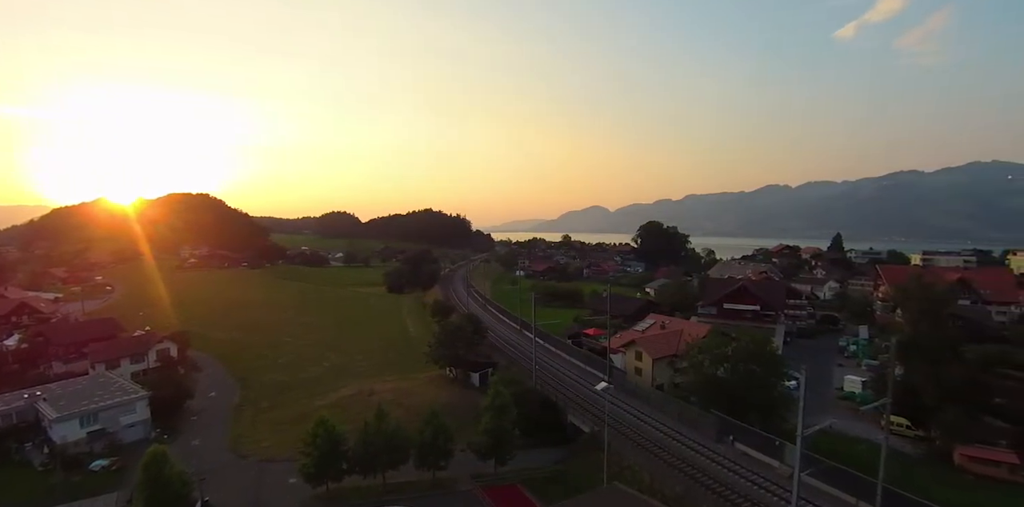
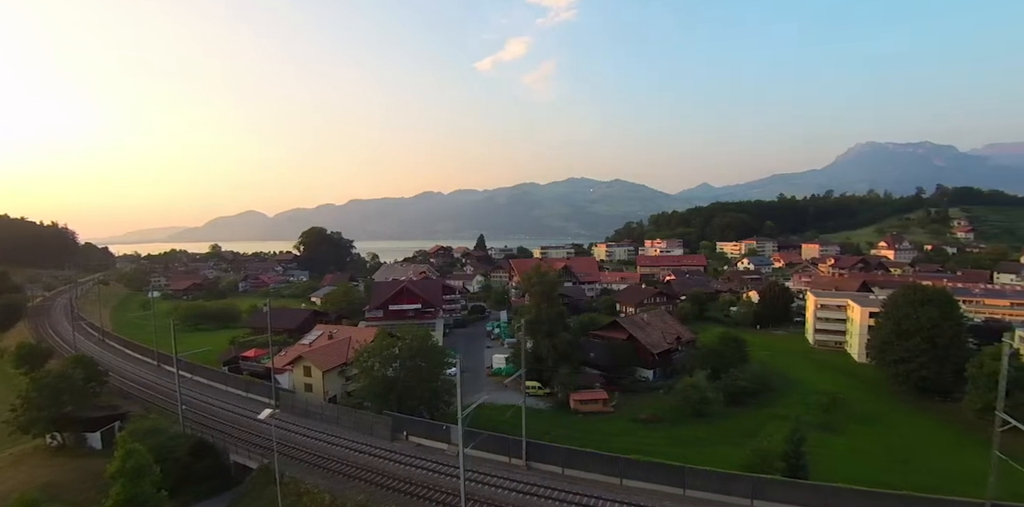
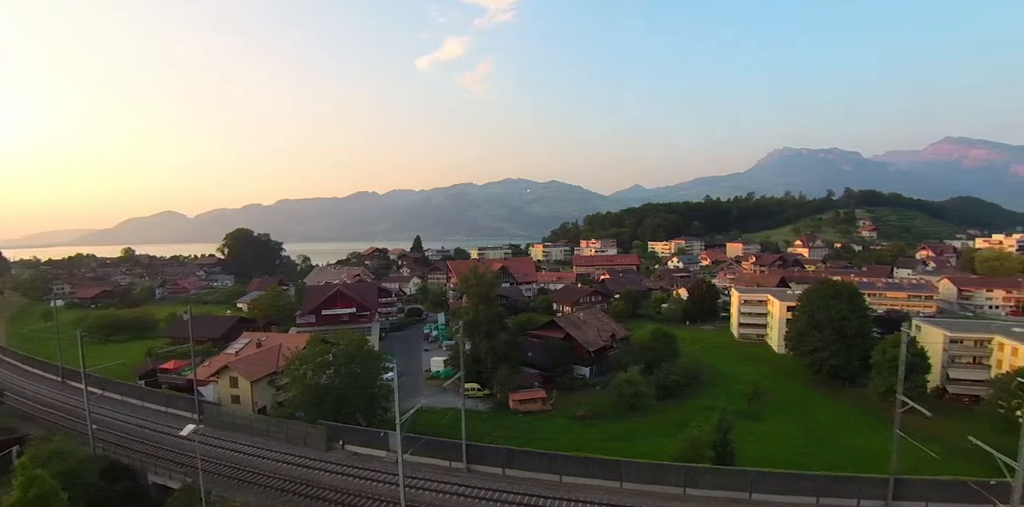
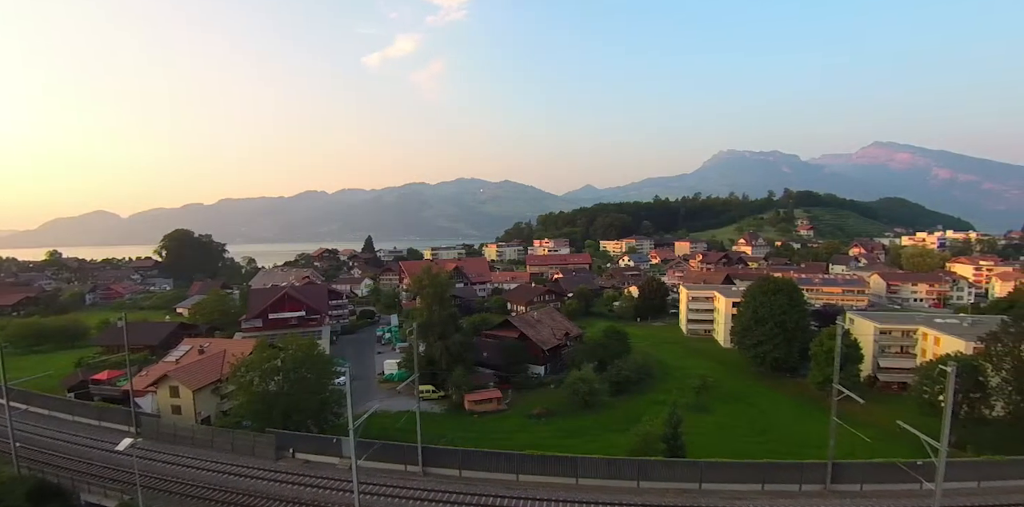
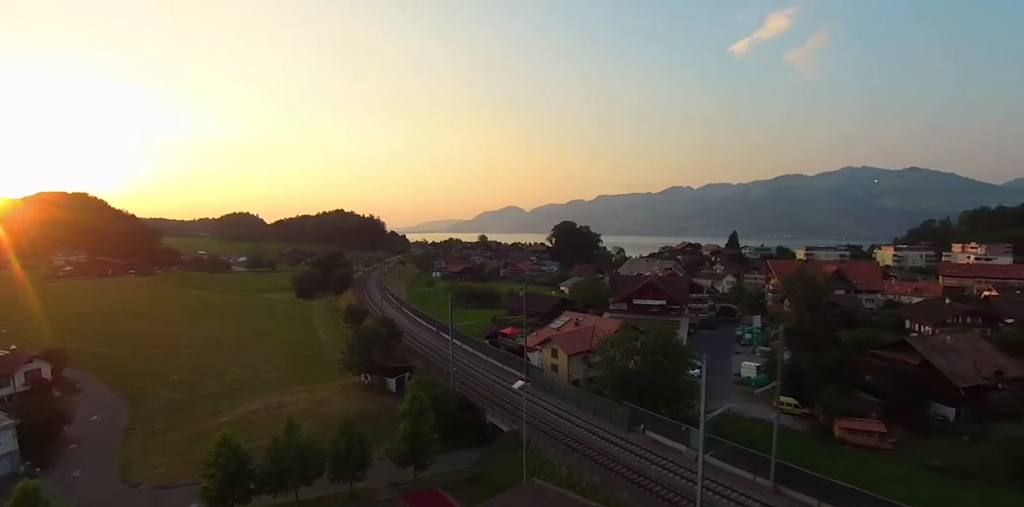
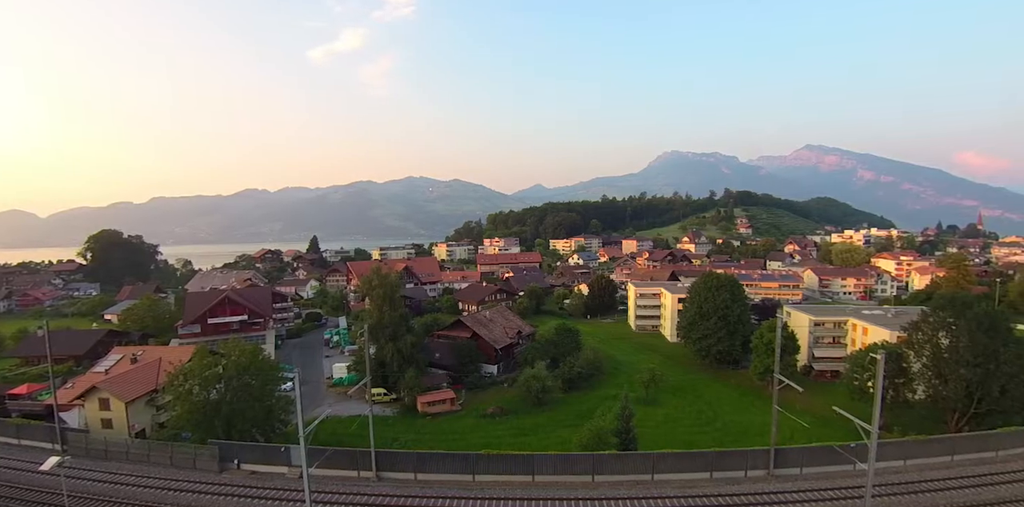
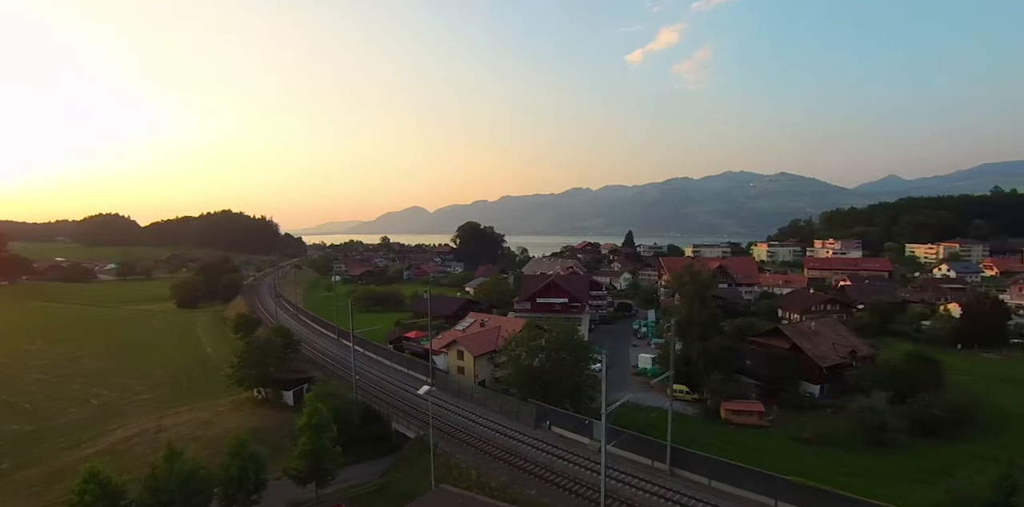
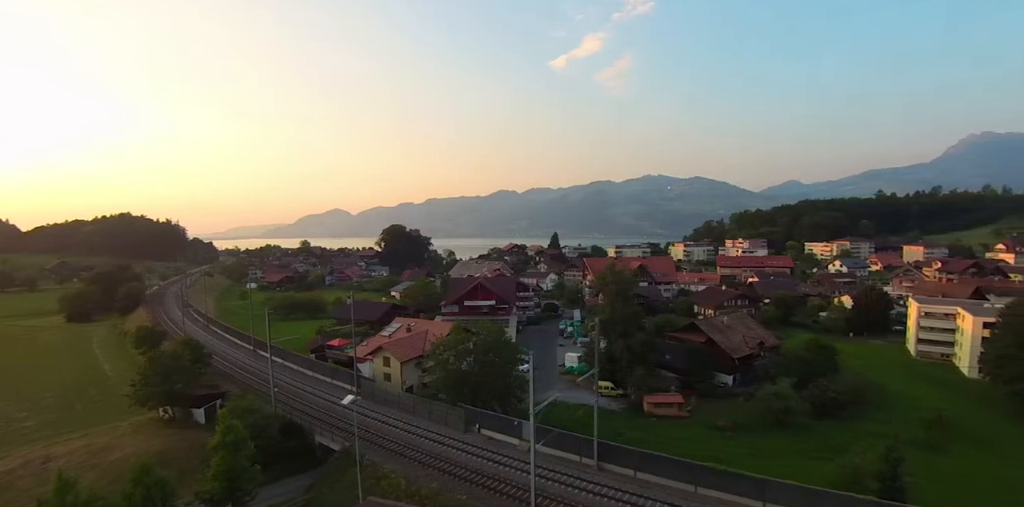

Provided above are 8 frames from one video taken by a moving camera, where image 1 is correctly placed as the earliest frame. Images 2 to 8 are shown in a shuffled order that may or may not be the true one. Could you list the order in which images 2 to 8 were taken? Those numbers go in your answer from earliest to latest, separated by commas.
5, 7, 8, 2, 3, 4, 6
